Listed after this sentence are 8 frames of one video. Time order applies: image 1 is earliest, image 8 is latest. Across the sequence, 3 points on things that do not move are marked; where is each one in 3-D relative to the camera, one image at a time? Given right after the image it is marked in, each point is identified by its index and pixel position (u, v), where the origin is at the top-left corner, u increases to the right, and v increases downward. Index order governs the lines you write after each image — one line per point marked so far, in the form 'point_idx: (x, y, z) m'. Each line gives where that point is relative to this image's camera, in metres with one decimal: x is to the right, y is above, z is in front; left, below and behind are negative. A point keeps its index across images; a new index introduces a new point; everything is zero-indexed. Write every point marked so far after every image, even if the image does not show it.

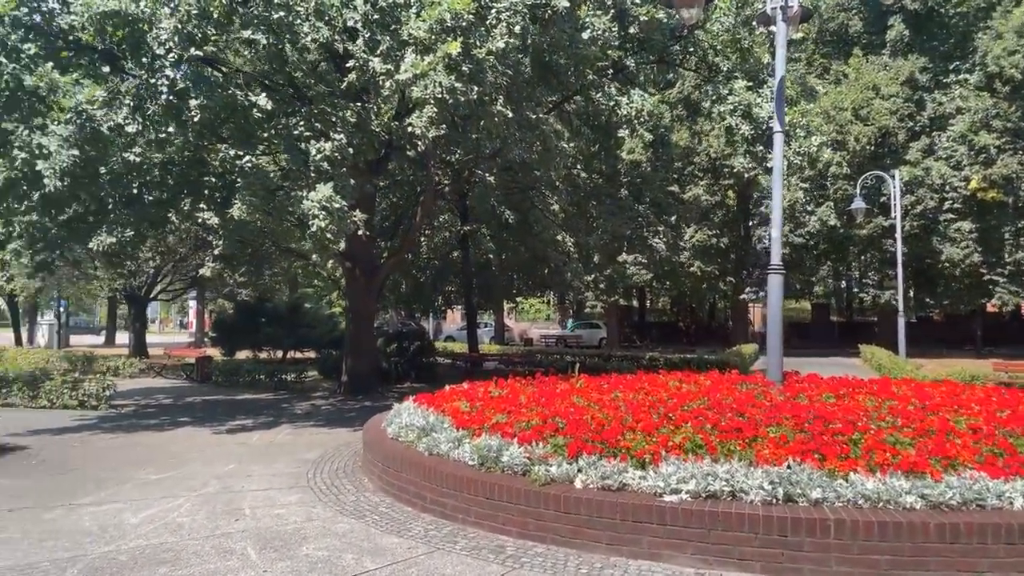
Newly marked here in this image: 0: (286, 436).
0: (-3.5, -2.3, +12.3) m
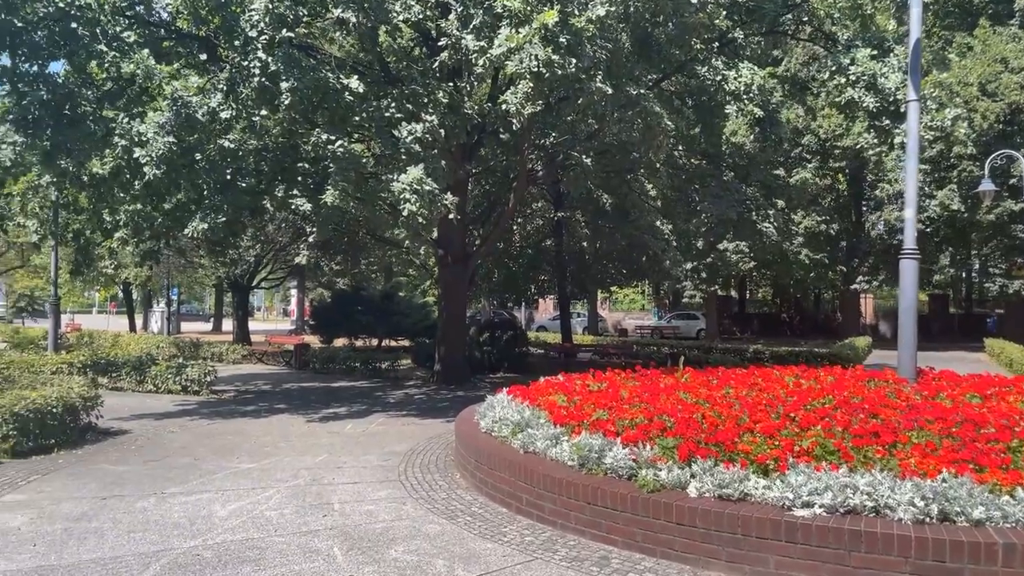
0: (-2.0, -2.1, +12.0) m
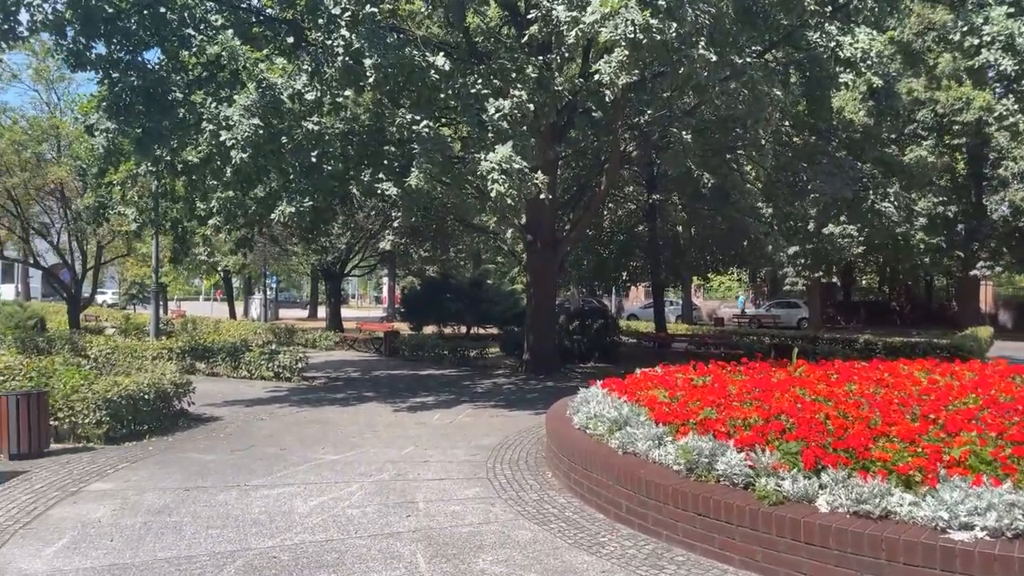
0: (-0.7, -1.9, +11.6) m
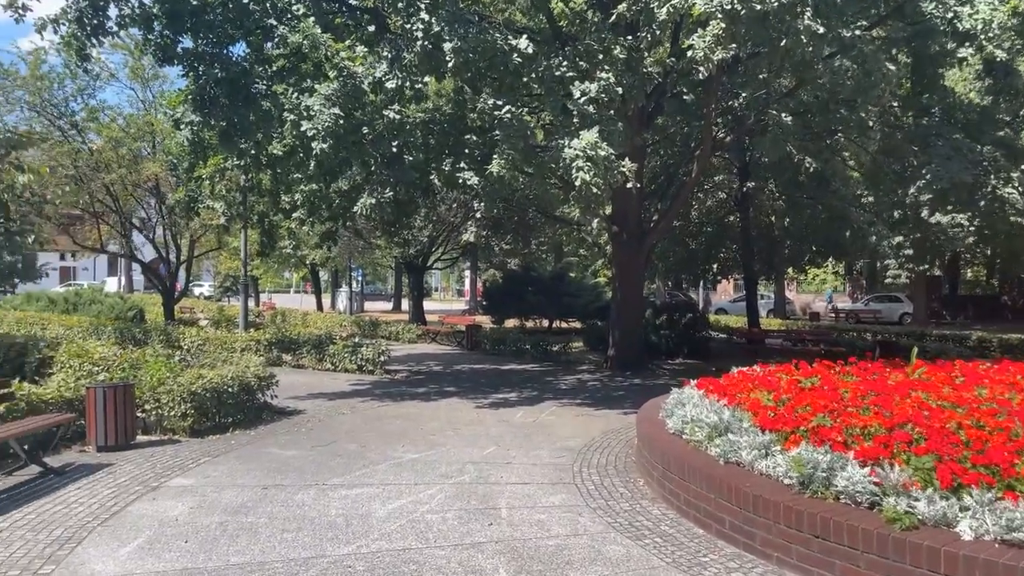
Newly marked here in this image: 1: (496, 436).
0: (+0.5, -1.8, +11.1) m
1: (-0.2, -1.8, +9.6) m
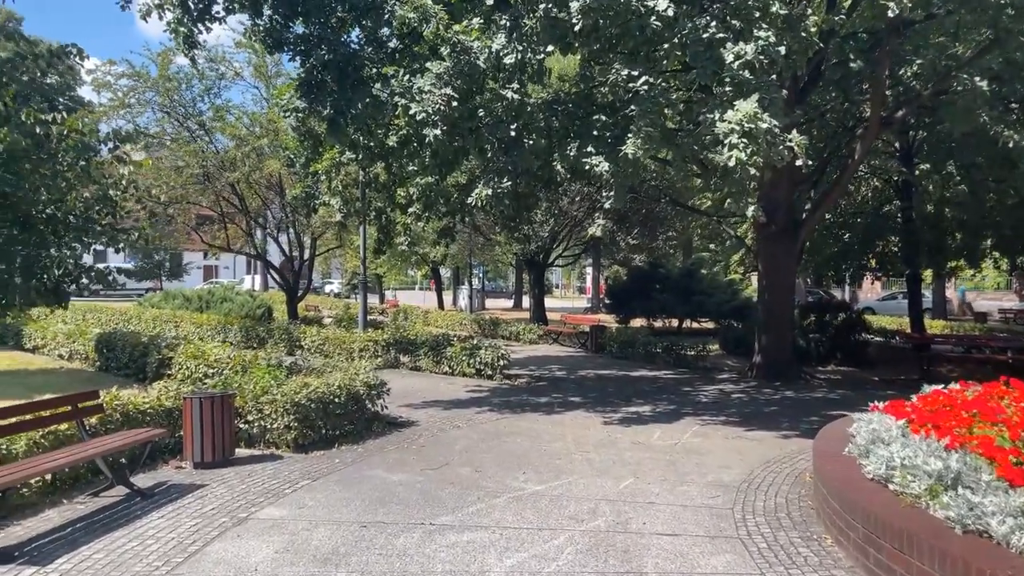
0: (+2.2, -1.8, +9.6) m
1: (+1.3, -1.8, +8.1) m
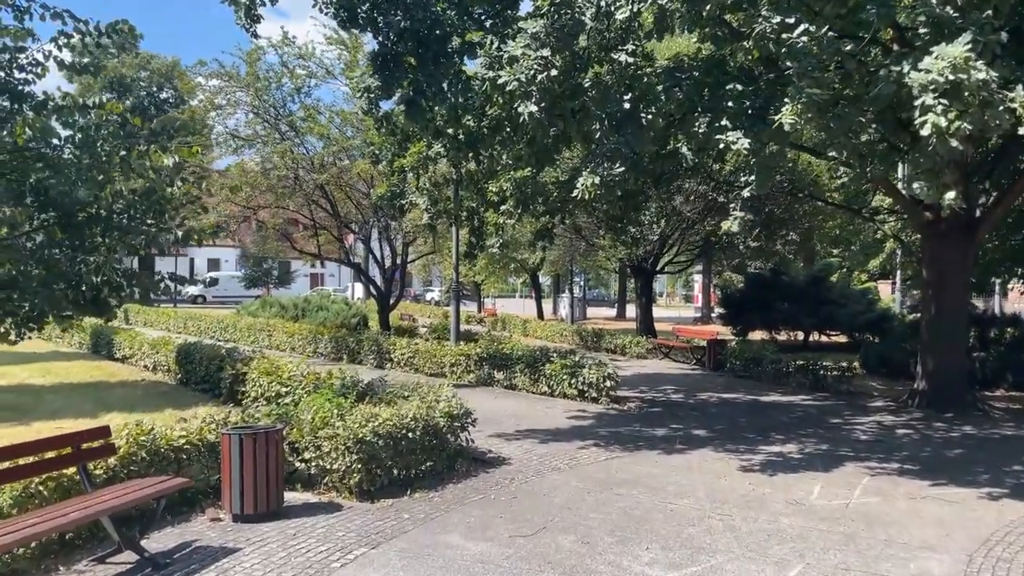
0: (+3.3, -1.9, +7.3) m
1: (+2.2, -1.9, +6.0) m
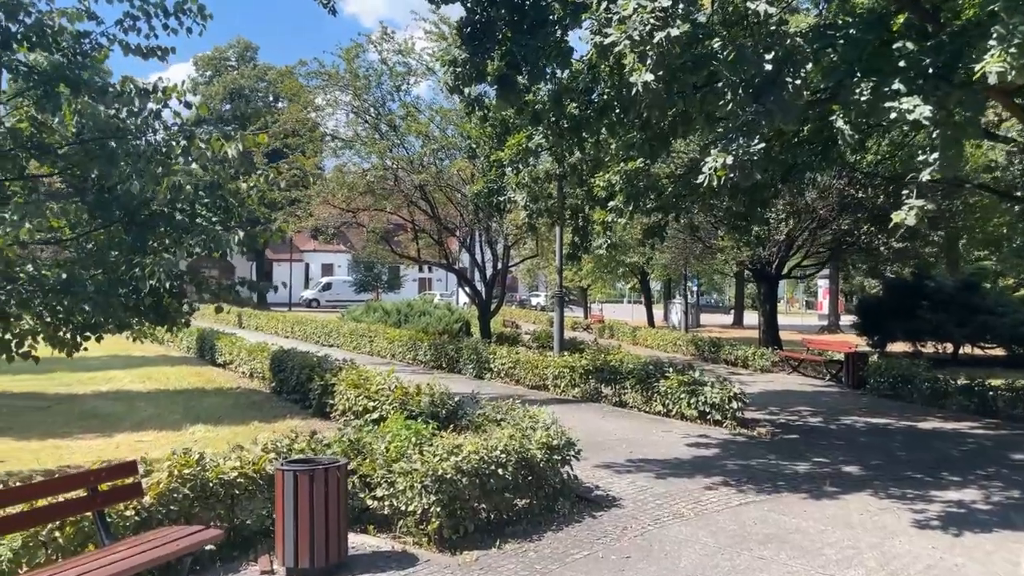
0: (+4.1, -2.0, +5.4) m
1: (+2.8, -2.0, +4.3) m
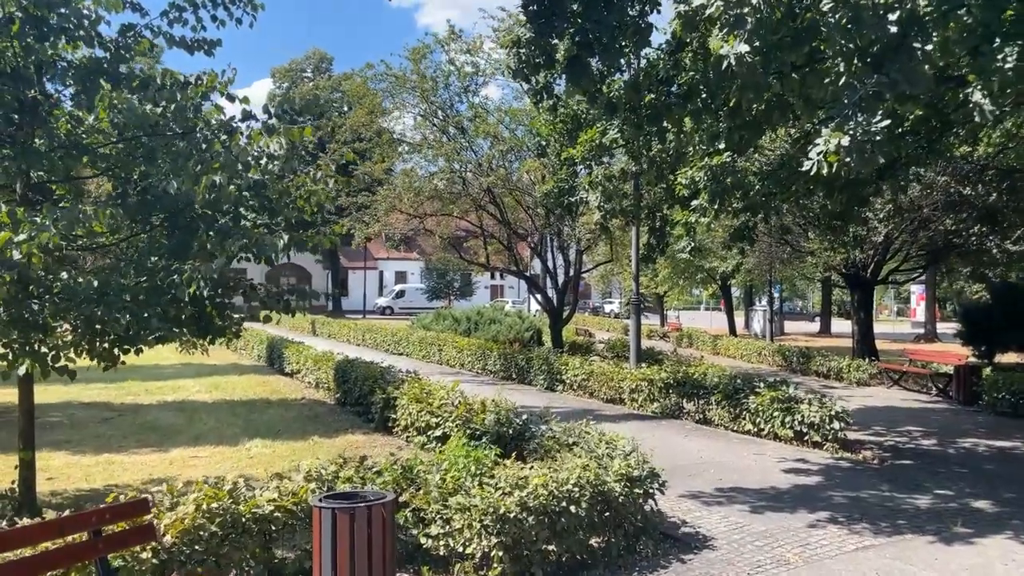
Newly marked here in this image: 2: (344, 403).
0: (+4.5, -2.0, +4.2) m
1: (+3.1, -2.0, +3.2) m
2: (-3.1, -2.1, +14.4) m
